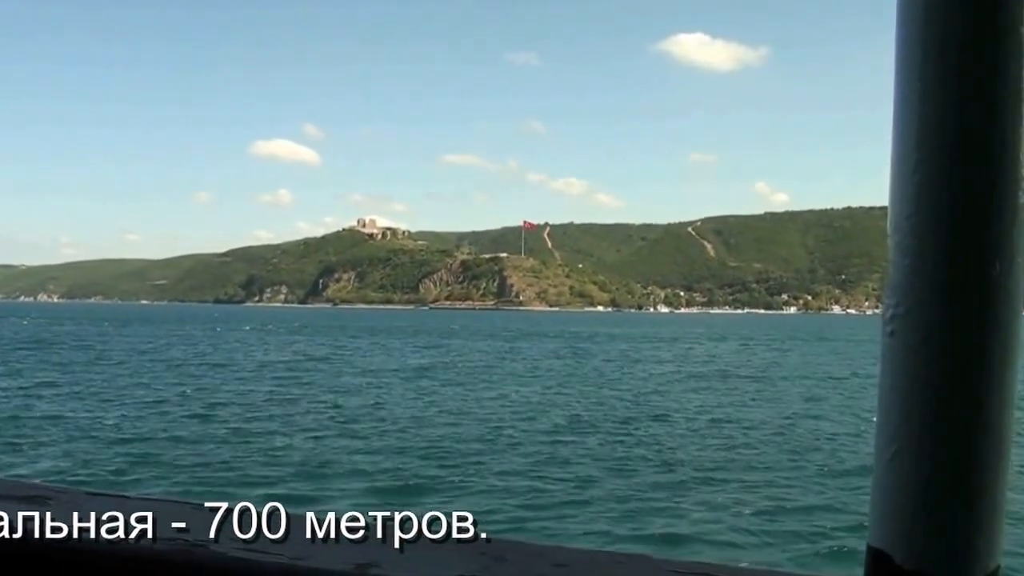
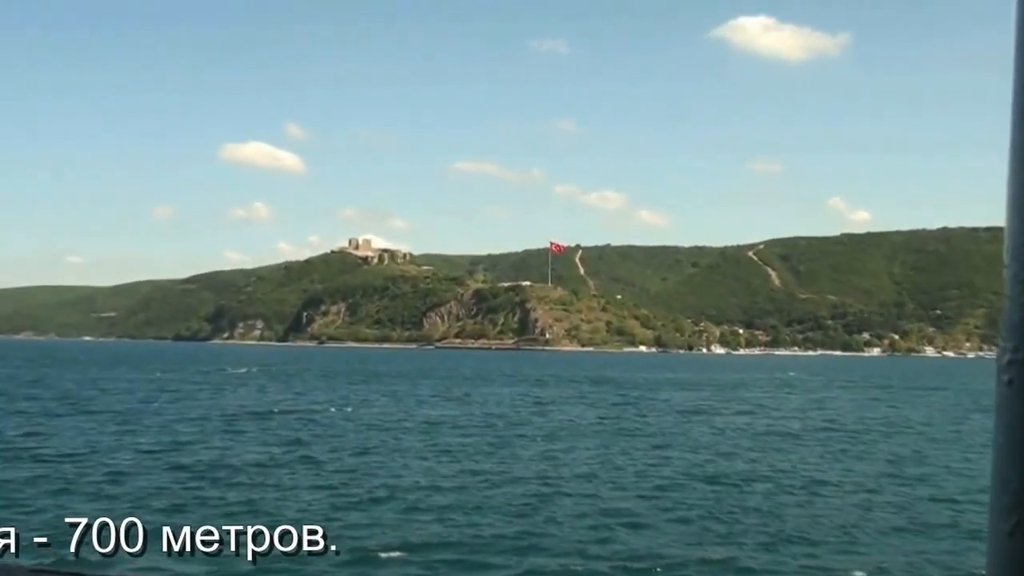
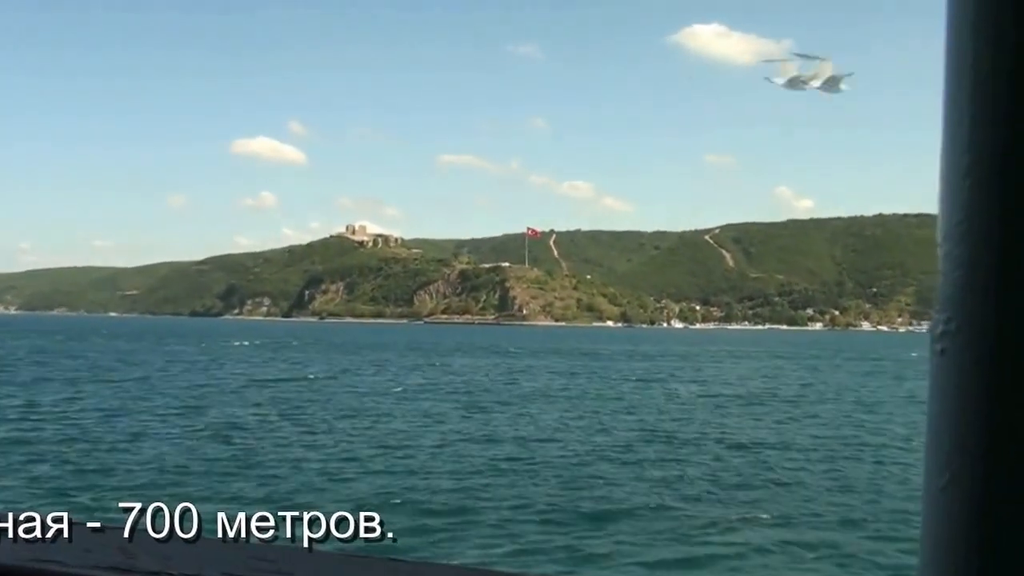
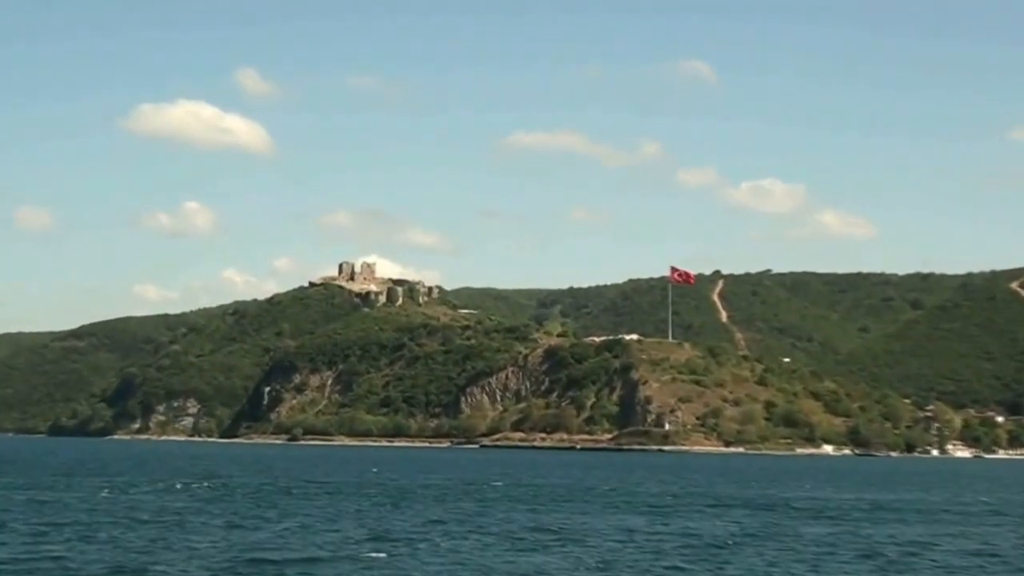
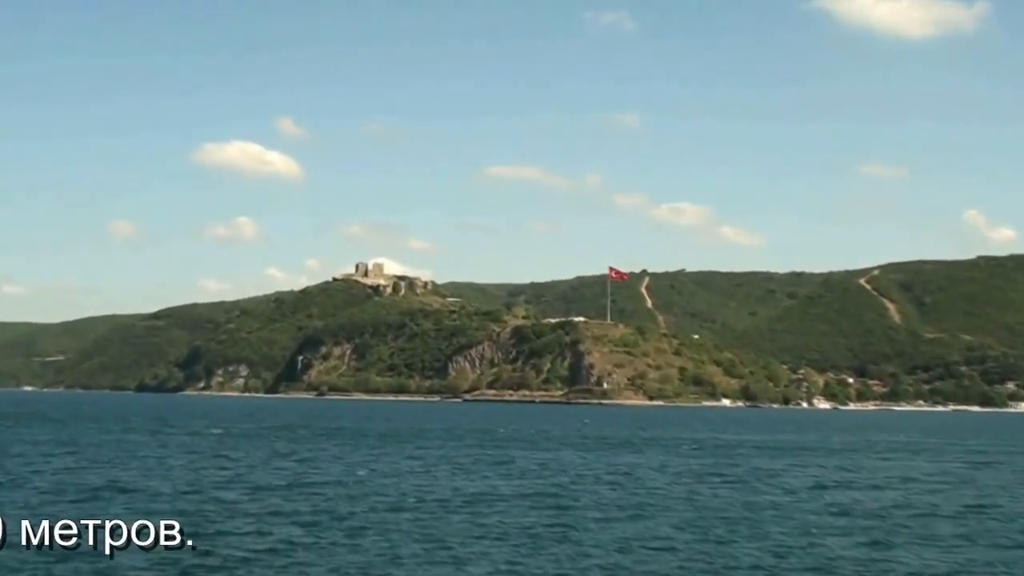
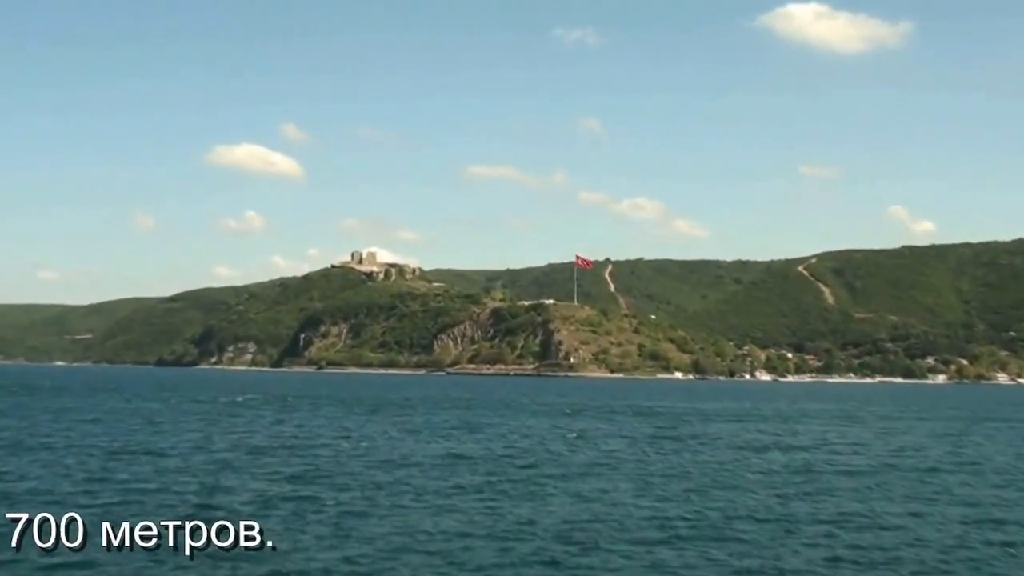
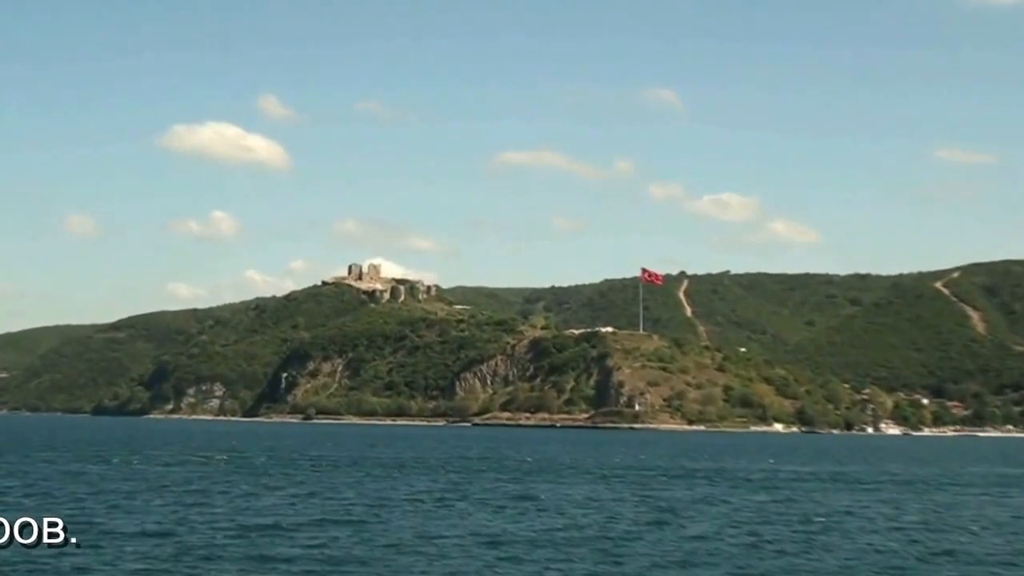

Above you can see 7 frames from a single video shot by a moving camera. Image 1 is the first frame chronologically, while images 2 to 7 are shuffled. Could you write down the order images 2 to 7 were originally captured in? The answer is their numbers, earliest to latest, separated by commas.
3, 2, 6, 5, 7, 4
